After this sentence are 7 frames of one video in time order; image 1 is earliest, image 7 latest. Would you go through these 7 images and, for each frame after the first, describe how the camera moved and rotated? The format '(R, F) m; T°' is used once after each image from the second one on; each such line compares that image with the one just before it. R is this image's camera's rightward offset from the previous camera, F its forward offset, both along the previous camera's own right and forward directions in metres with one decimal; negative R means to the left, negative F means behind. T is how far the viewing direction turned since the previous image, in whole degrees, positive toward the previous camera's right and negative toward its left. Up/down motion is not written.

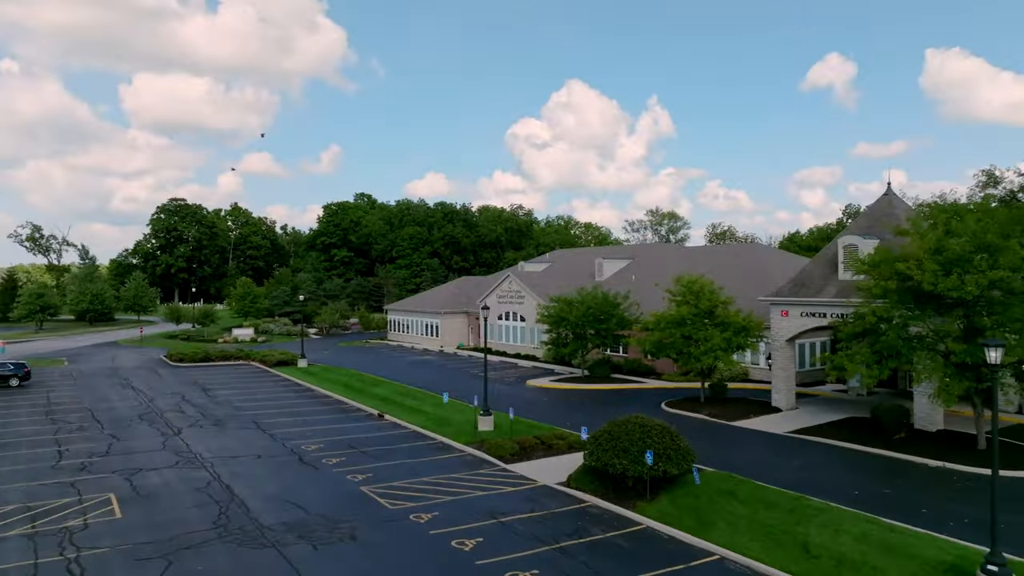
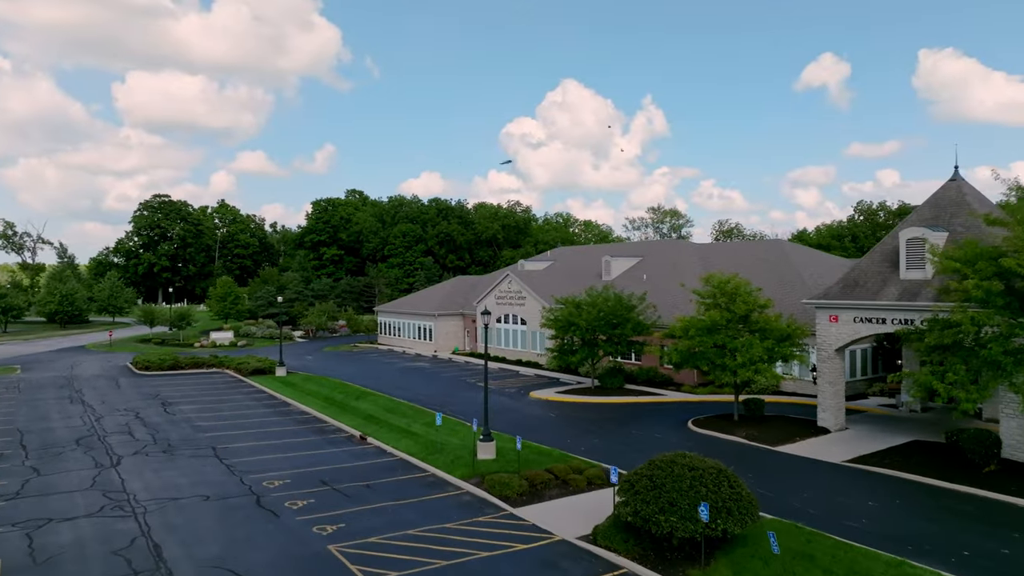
(-0.3, +4.2) m; 0°
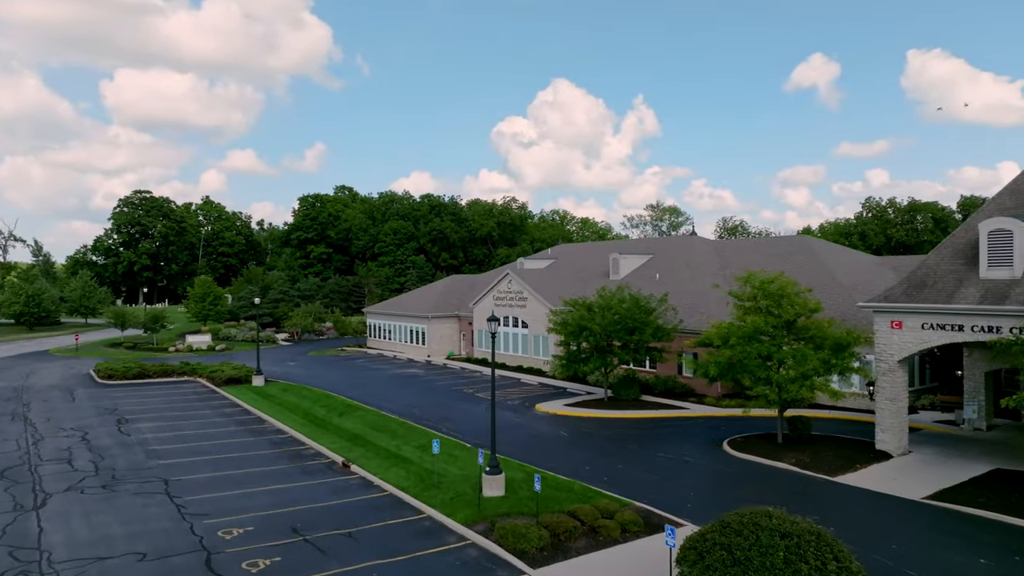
(-0.5, +3.7) m; +1°
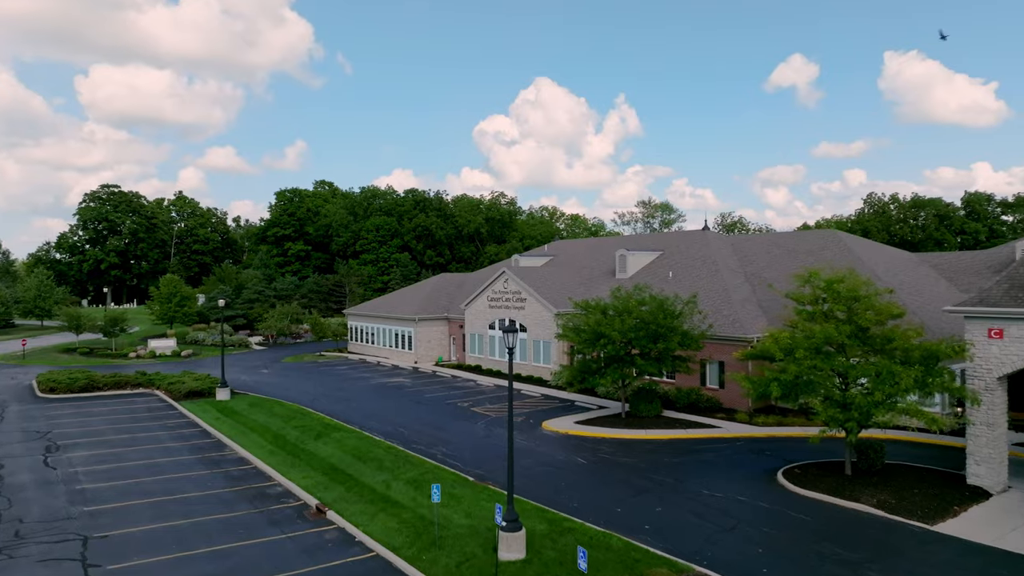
(-0.8, +4.2) m; +1°
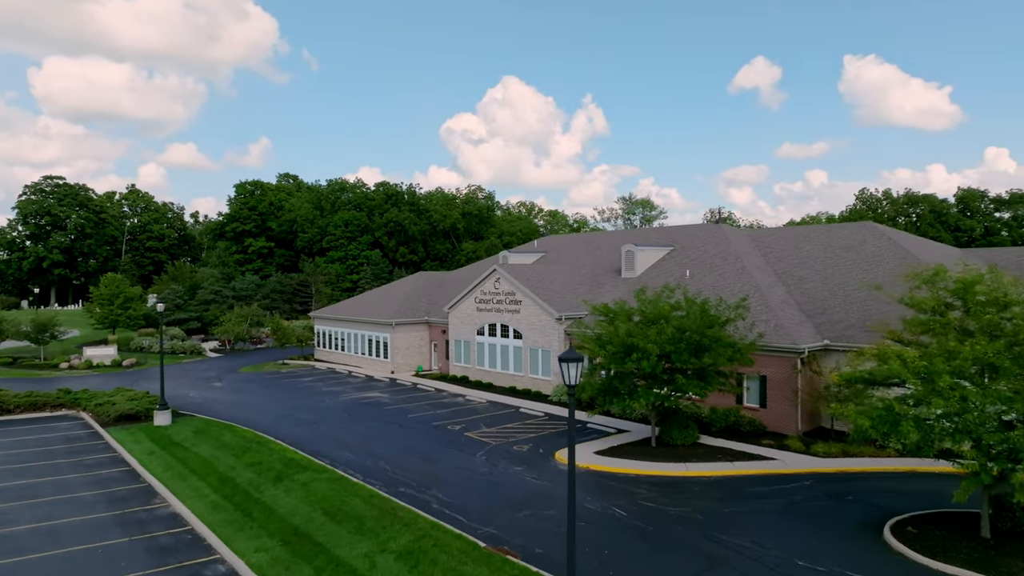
(-1.2, +5.0) m; +3°
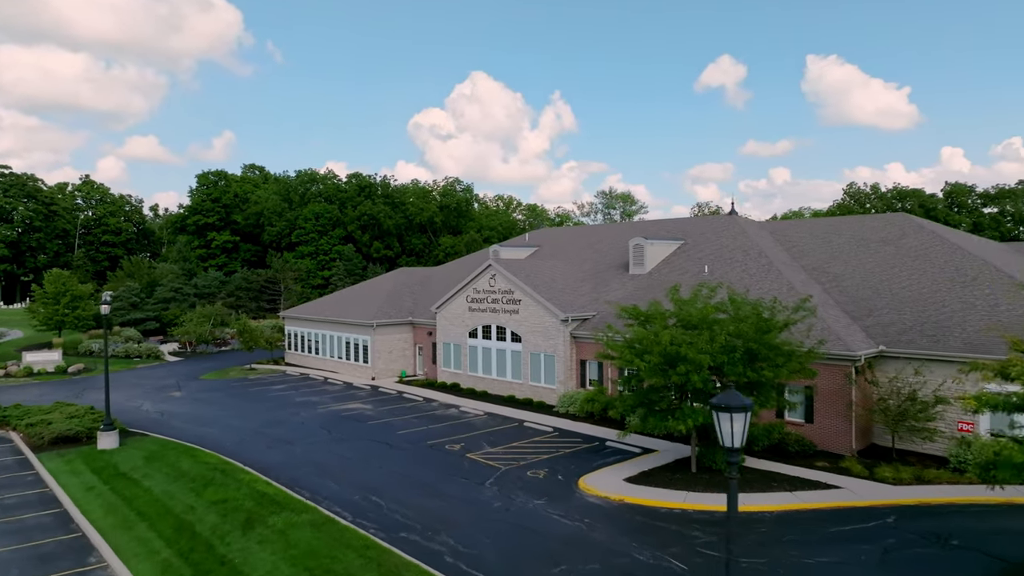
(-1.3, +3.5) m; +3°
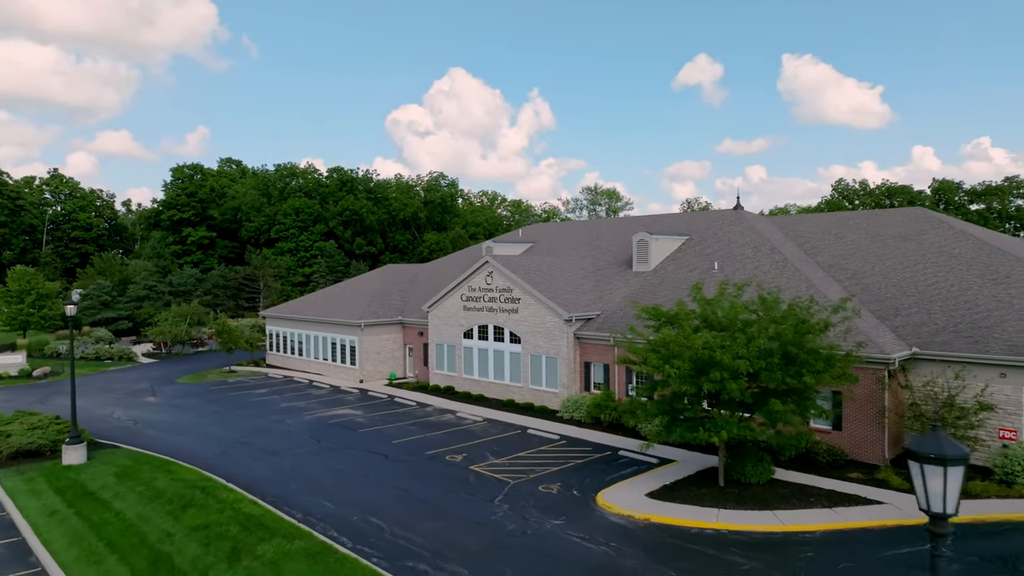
(-0.8, +1.7) m; +2°
